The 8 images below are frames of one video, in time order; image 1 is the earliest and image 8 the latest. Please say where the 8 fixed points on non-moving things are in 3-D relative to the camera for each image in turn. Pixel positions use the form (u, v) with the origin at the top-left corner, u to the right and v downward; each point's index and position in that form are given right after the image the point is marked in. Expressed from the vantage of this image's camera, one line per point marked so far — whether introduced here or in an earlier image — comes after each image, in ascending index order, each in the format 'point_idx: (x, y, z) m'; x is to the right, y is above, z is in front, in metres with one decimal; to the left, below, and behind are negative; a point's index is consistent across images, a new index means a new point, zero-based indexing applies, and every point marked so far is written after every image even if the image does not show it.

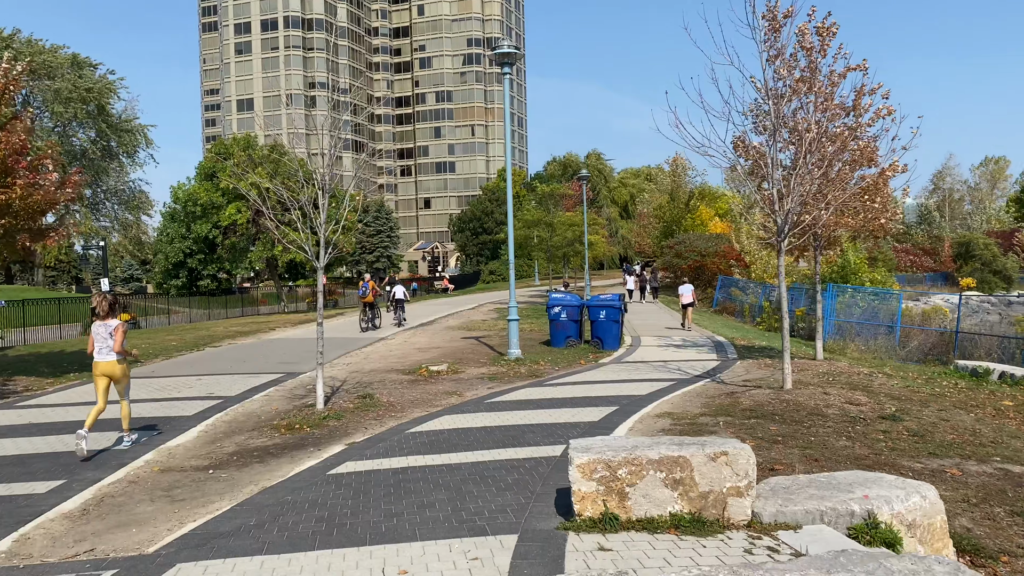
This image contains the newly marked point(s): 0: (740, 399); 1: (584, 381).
0: (+2.2, -1.1, +8.3) m
1: (+0.9, -1.2, +10.5) m
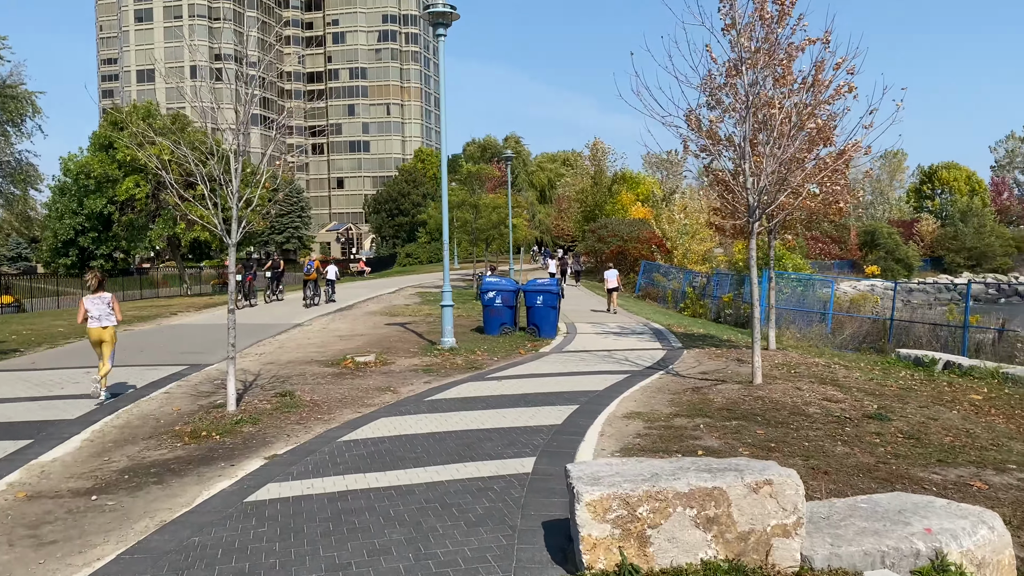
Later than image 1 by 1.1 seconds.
0: (+1.8, -1.0, +7.5) m
1: (+0.2, -1.0, +9.5) m
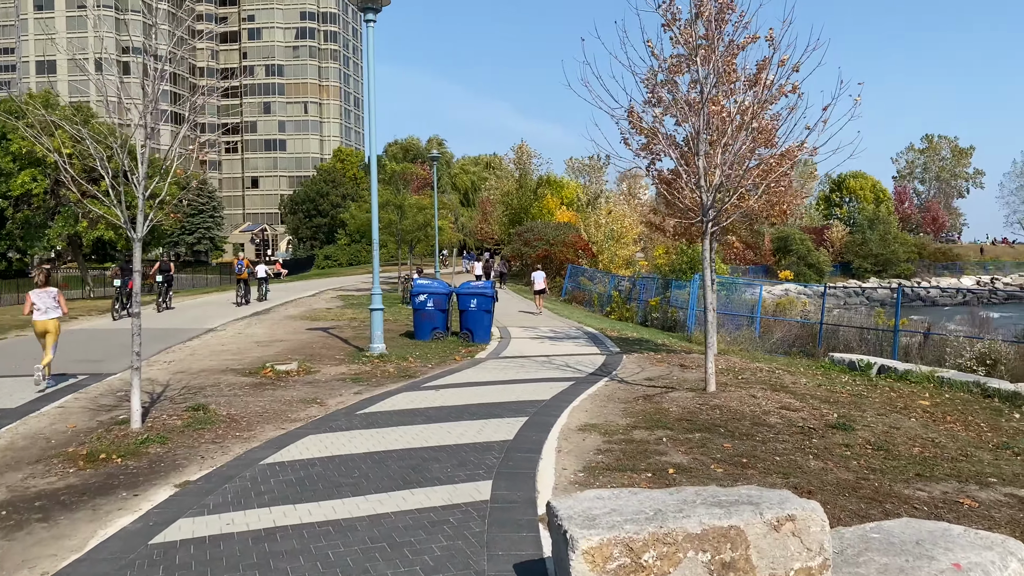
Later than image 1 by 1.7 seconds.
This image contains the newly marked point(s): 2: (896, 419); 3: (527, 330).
0: (+1.3, -1.0, +7.1) m
1: (-0.5, -1.0, +8.9) m
2: (+3.2, -1.1, +7.2) m
3: (+0.3, -0.8, +15.2) m
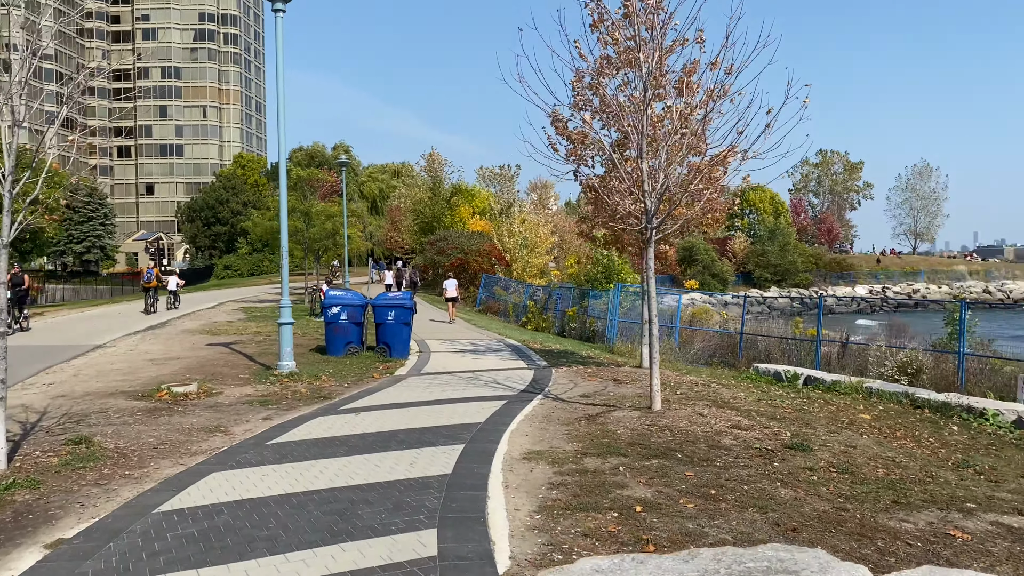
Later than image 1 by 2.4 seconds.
0: (+0.8, -1.1, +6.5) m
1: (-1.2, -1.1, +8.2) m
2: (+2.7, -1.2, +6.8) m
3: (-1.1, -0.9, +14.5) m
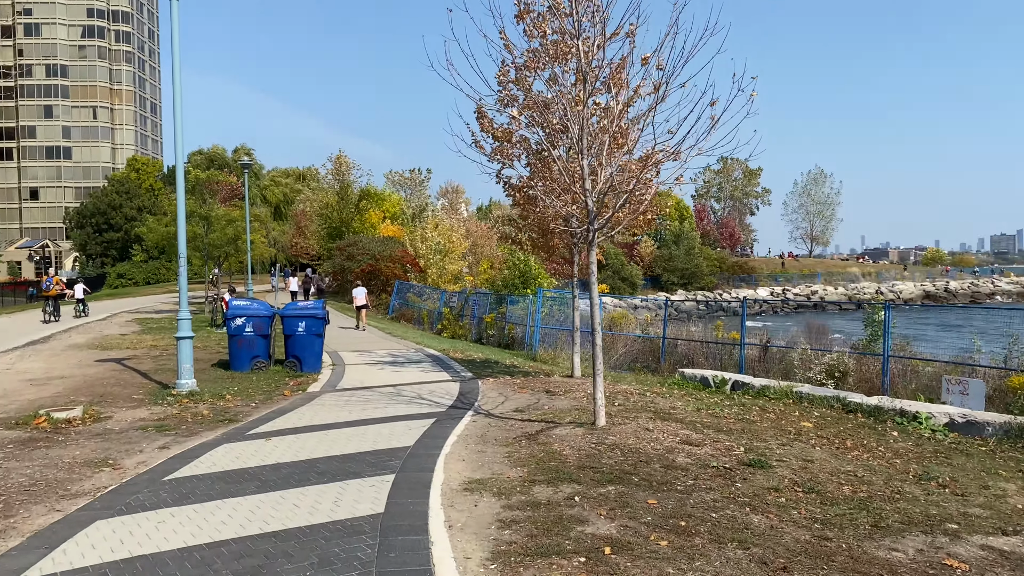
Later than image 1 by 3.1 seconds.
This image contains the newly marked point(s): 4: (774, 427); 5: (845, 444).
0: (+0.3, -1.1, +6.0) m
1: (-1.8, -1.2, +7.4) m
2: (+2.2, -1.2, +6.5) m
3: (-2.4, -1.1, +13.7) m
4: (+2.4, -1.3, +7.7) m
5: (+2.7, -1.3, +7.1) m
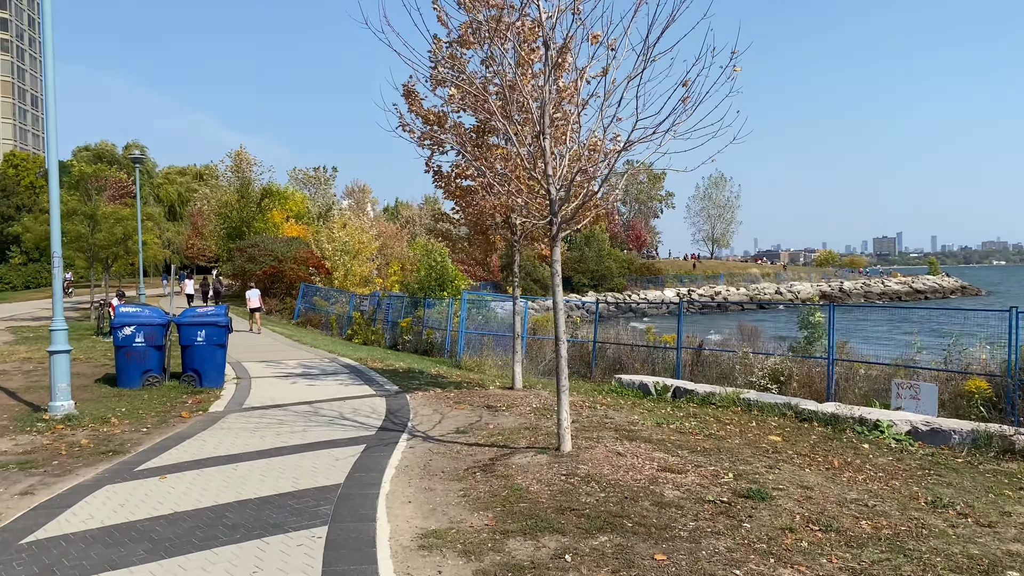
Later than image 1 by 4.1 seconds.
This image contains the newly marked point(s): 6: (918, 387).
0: (0.0, -1.1, +5.0) m
1: (-2.2, -1.2, +6.2) m
2: (+1.9, -1.2, +5.7) m
3: (-3.5, -1.1, +12.4) m
4: (+1.9, -1.3, +6.9) m
5: (+2.3, -1.3, +6.3) m
6: (+4.8, -1.2, +10.0) m
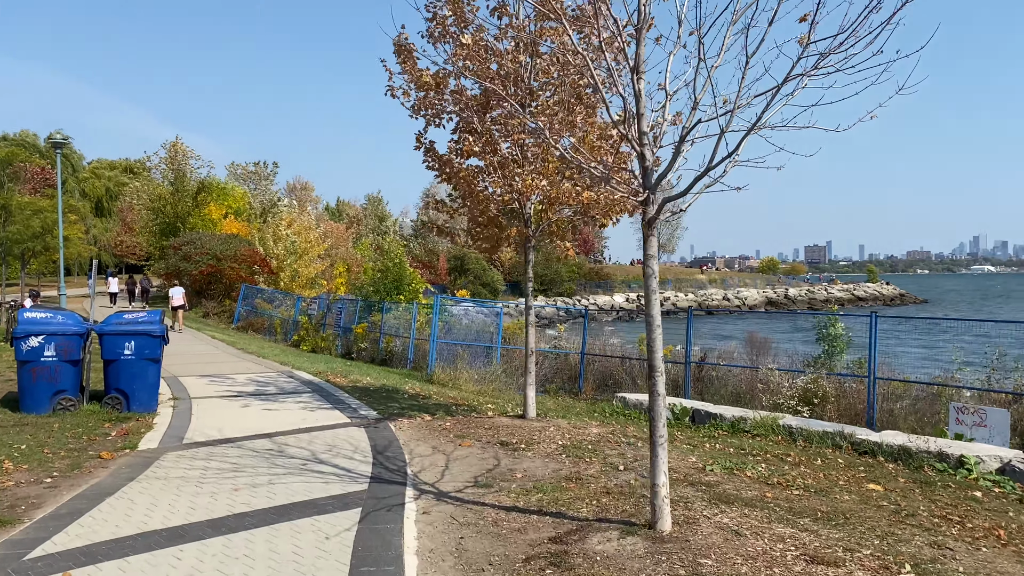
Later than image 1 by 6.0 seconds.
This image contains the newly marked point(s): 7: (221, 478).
0: (+0.4, -1.2, +3.3) m
1: (-1.9, -1.2, +4.3) m
2: (+2.2, -1.3, +4.1) m
3: (-3.7, -1.1, +10.4) m
4: (+2.2, -1.3, +5.3) m
5: (+2.6, -1.4, +4.8) m
6: (+4.8, -1.3, +8.6) m
7: (-1.9, -1.2, +5.6) m
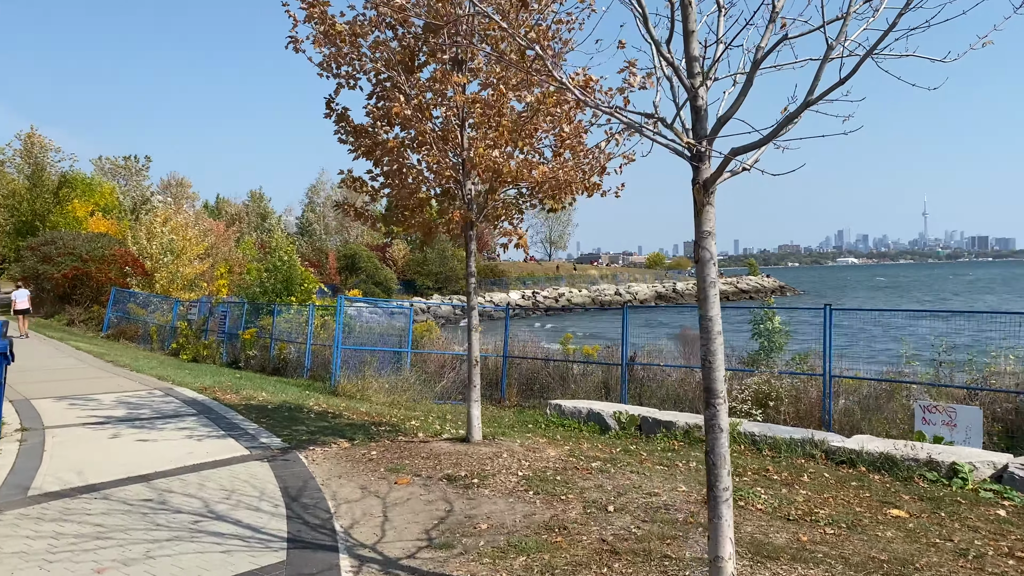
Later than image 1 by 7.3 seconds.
0: (+0.5, -1.1, +2.1) m
1: (-1.9, -1.3, +2.8) m
2: (+2.2, -1.2, +3.2) m
3: (-4.5, -1.2, +8.6) m
4: (+2.0, -1.3, +4.4) m
5: (+2.5, -1.3, +3.9) m
6: (+4.1, -1.1, +7.9) m
7: (-2.1, -1.2, +4.1) m
